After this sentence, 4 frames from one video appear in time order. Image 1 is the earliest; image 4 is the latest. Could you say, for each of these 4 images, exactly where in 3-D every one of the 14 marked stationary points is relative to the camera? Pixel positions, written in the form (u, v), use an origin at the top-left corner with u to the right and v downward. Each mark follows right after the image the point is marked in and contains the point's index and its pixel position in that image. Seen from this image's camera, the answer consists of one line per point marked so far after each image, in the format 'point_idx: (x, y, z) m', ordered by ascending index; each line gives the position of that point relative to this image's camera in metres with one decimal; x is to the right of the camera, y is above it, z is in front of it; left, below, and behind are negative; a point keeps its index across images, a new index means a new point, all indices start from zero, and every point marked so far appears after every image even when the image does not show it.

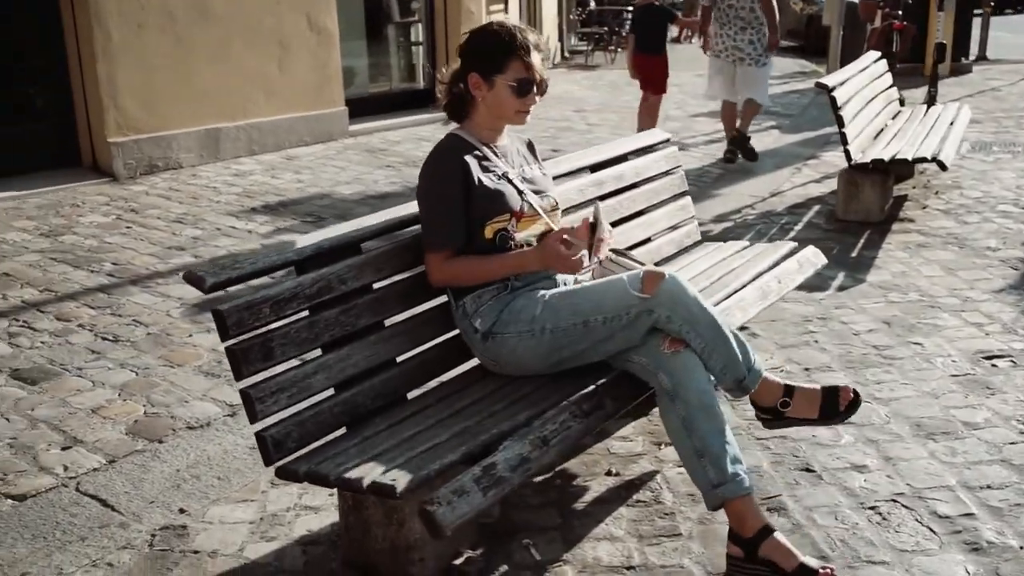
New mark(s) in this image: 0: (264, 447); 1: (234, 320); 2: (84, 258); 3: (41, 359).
0: (-0.7, -0.4, +2.8) m
1: (-0.7, -0.1, +2.8) m
2: (-2.7, +0.2, +6.4) m
3: (-2.2, -0.3, +4.9) m
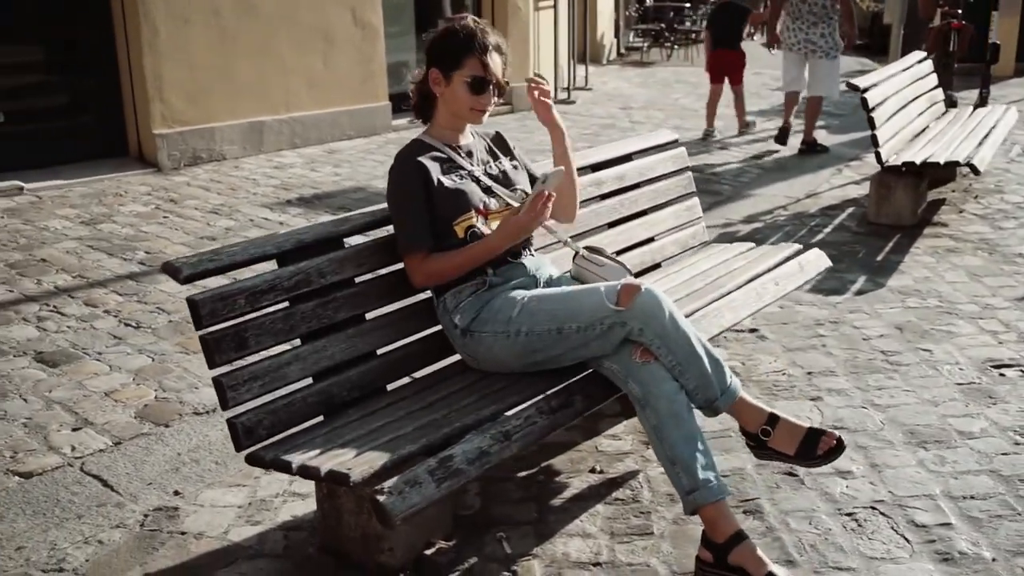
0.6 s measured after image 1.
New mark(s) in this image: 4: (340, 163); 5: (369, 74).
0: (-0.8, -0.4, +2.9) m
1: (-0.8, -0.1, +2.9) m
2: (-2.5, +0.3, +6.6) m
3: (-2.2, -0.3, +5.1) m
4: (-1.5, +1.1, +9.1) m
5: (-1.4, +2.1, +10.2) m
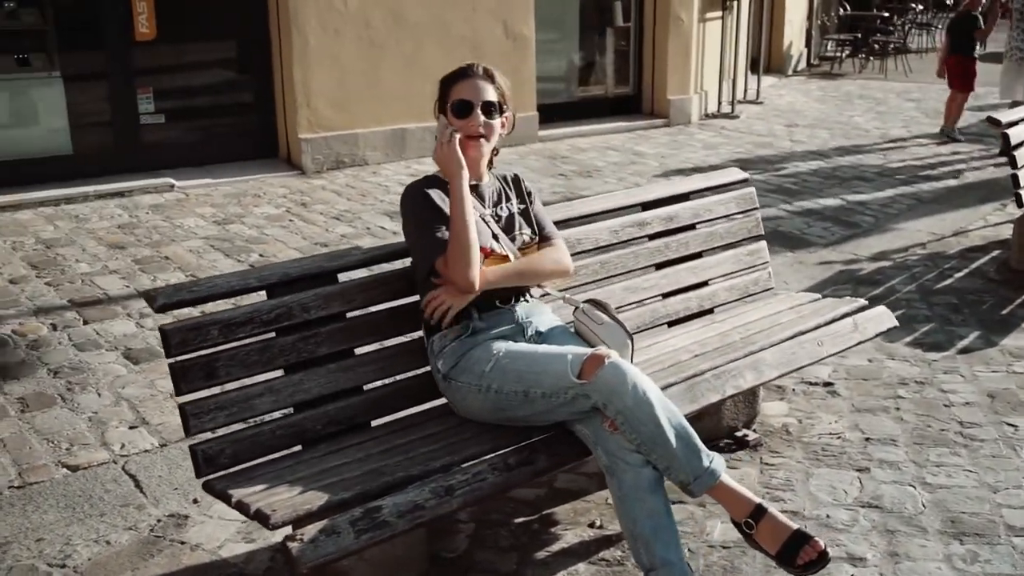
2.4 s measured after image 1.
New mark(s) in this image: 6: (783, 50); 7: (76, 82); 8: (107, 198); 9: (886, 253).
0: (-0.9, -0.5, +3.0) m
1: (-1.0, -0.2, +3.0) m
2: (-1.9, +0.3, +7.0) m
3: (-1.9, -0.3, +5.4) m
4: (-0.3, +1.0, +9.2) m
5: (+0.1, +2.0, +10.3) m
6: (+4.5, +3.9, +17.0) m
7: (-3.6, +1.7, +8.4) m
8: (-3.1, +0.7, +8.0) m
9: (+2.6, +0.2, +7.1) m
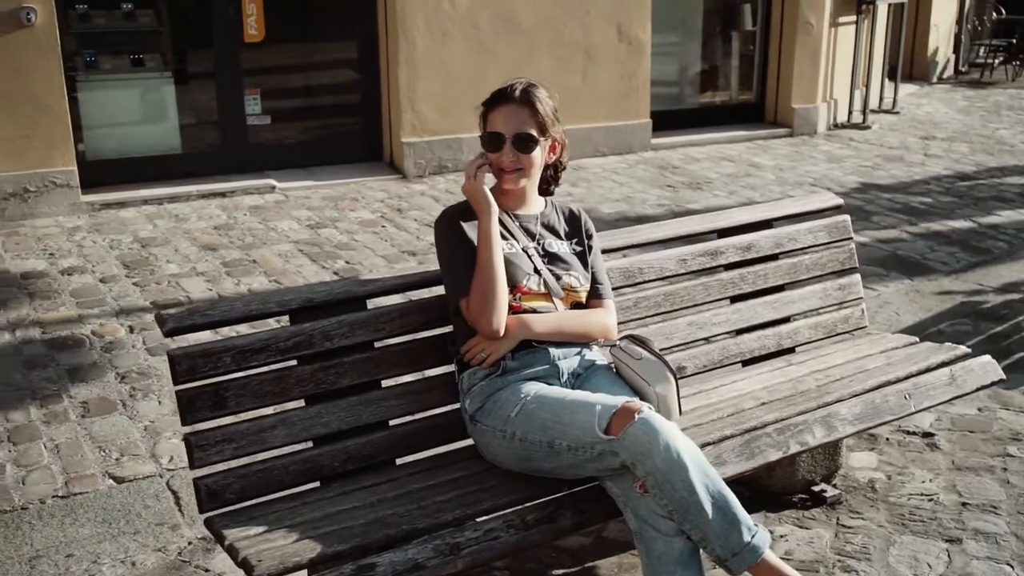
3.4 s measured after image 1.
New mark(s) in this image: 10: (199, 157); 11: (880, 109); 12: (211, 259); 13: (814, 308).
0: (-0.9, -0.6, +2.8) m
1: (-0.9, -0.2, +2.8) m
2: (-1.2, +0.2, +6.9) m
3: (-1.5, -0.3, +5.3) m
4: (+0.6, +0.9, +8.9) m
5: (+1.1, +1.9, +9.9) m
6: (+6.4, +3.6, +16.0) m
7: (-2.7, +1.7, +8.5) m
8: (-2.4, +0.7, +8.1) m
9: (+3.2, 0.0, +6.4) m
10: (-2.6, +1.1, +8.6) m
11: (+4.5, +2.2, +12.7) m
12: (-2.0, +0.2, +6.7) m
13: (+1.2, -0.1, +4.0) m
